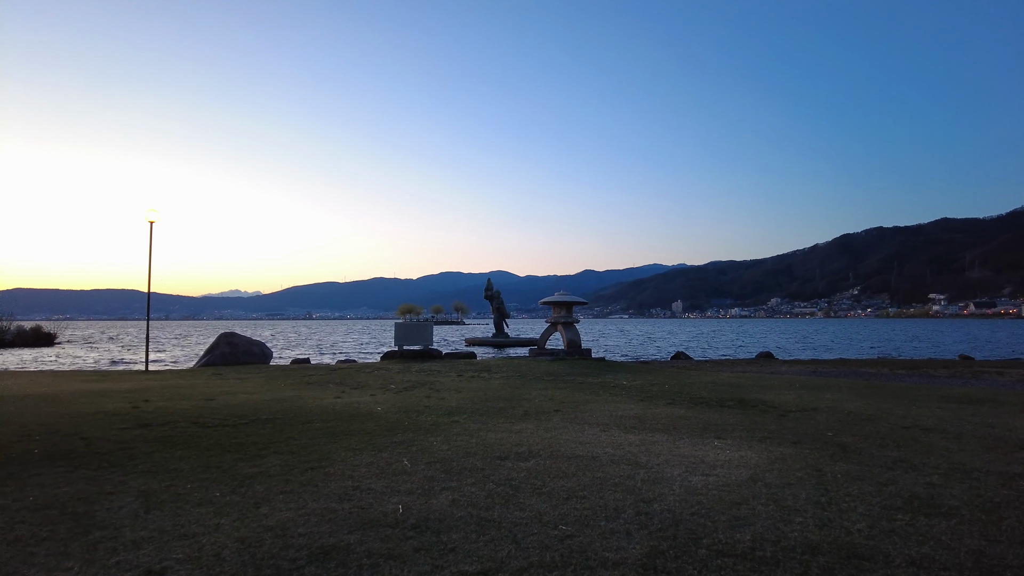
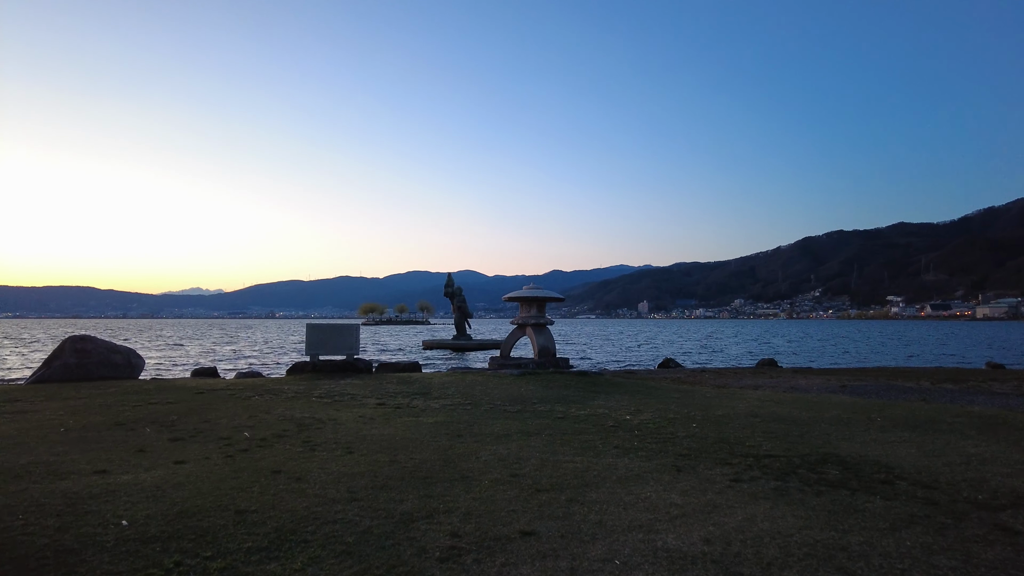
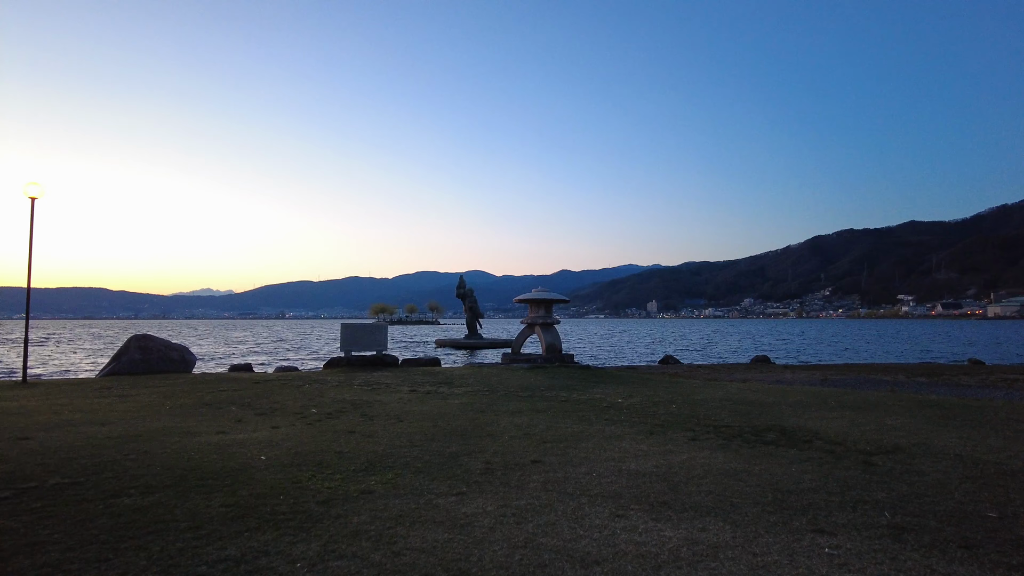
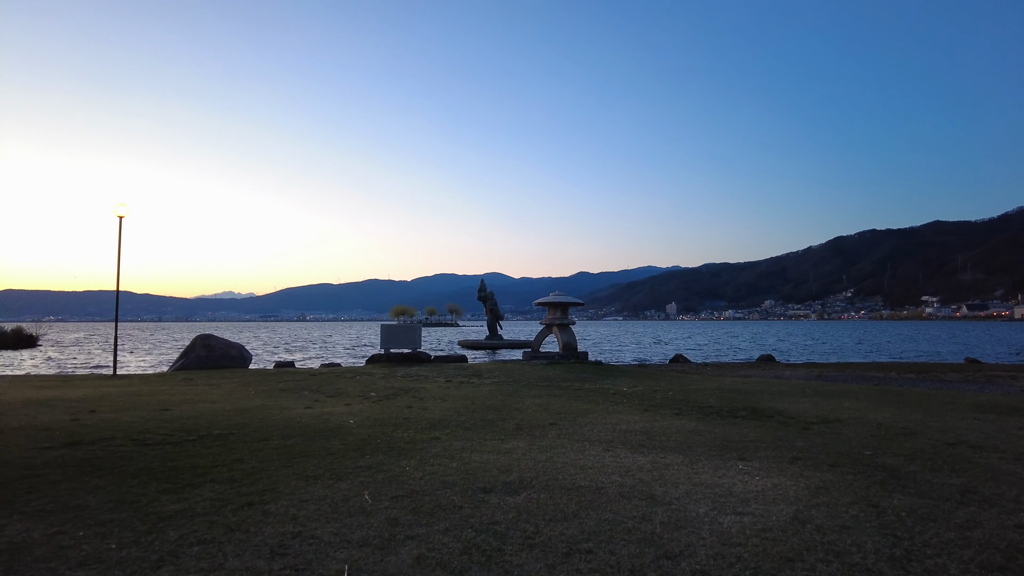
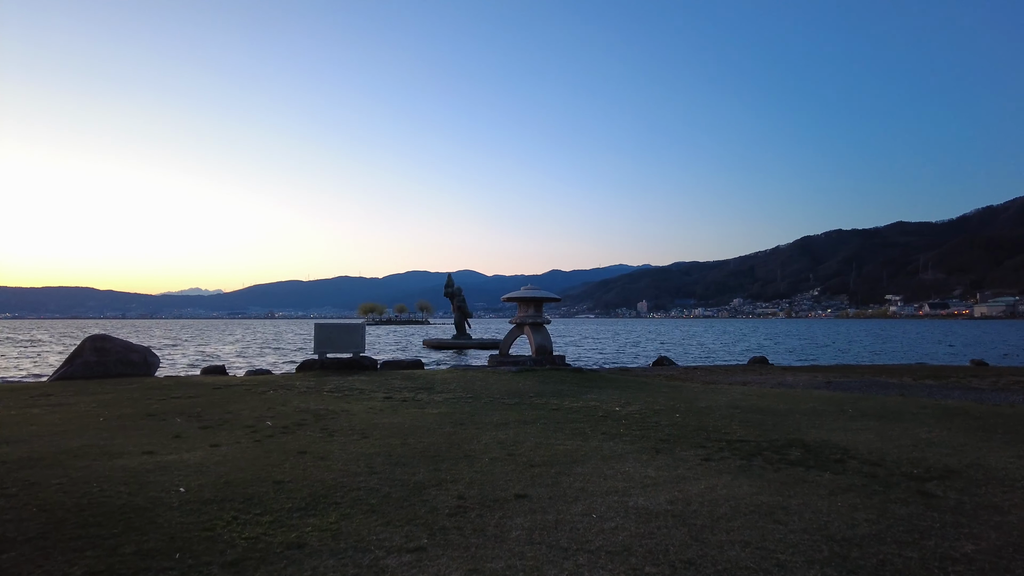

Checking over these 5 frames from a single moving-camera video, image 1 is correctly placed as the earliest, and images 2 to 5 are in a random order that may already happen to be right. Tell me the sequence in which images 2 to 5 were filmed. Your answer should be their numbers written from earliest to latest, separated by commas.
4, 3, 5, 2
